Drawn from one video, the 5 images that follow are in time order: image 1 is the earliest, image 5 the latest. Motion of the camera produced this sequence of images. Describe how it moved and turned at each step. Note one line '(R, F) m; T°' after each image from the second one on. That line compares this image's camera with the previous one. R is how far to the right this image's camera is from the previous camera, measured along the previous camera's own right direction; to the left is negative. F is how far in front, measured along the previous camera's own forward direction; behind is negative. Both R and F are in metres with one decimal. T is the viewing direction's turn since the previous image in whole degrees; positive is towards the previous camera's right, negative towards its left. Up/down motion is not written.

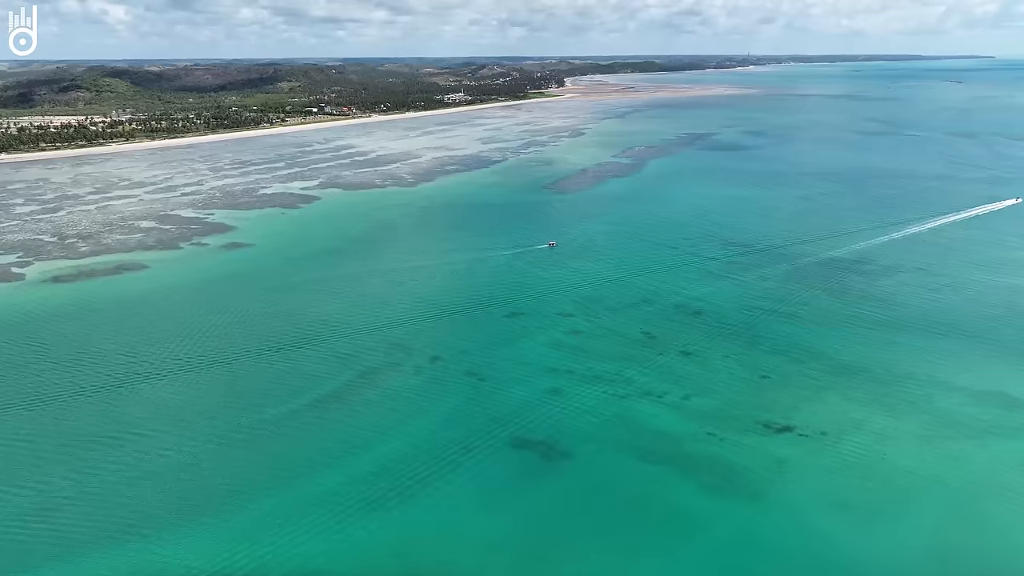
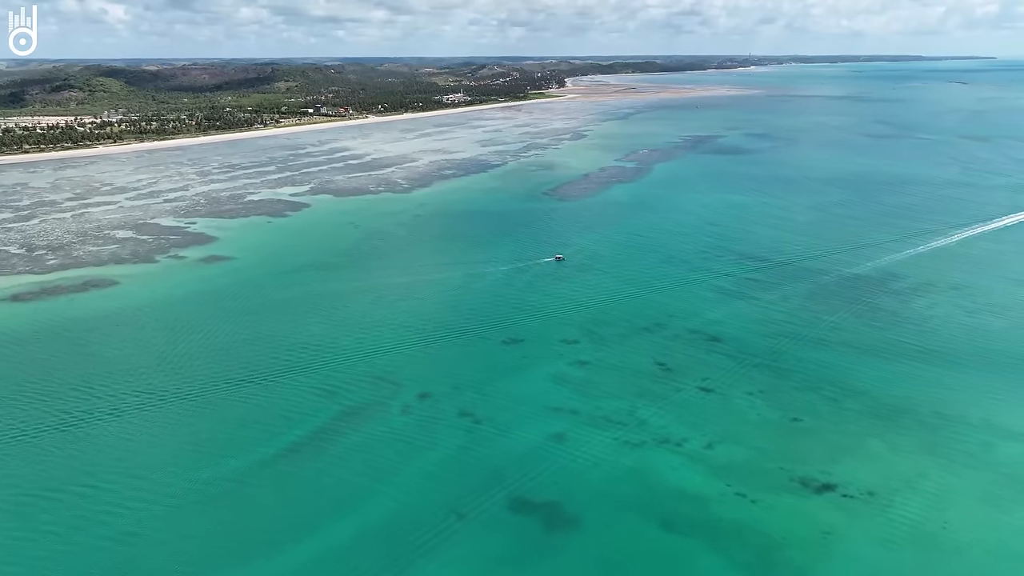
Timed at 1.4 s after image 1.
(0.0, +1.8) m; 0°
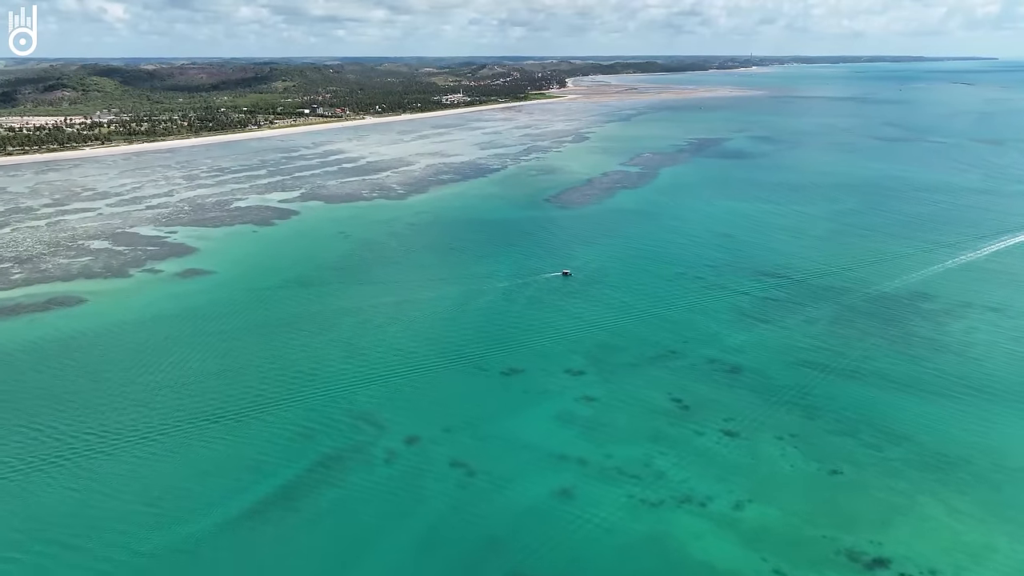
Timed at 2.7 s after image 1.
(0.0, +1.7) m; 0°
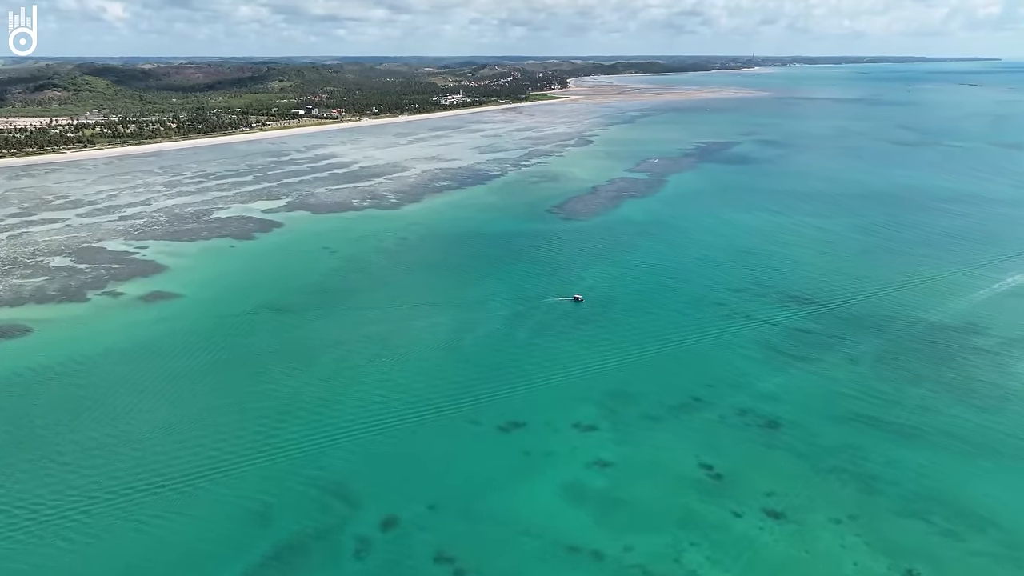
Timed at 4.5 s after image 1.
(0.0, +2.3) m; 0°
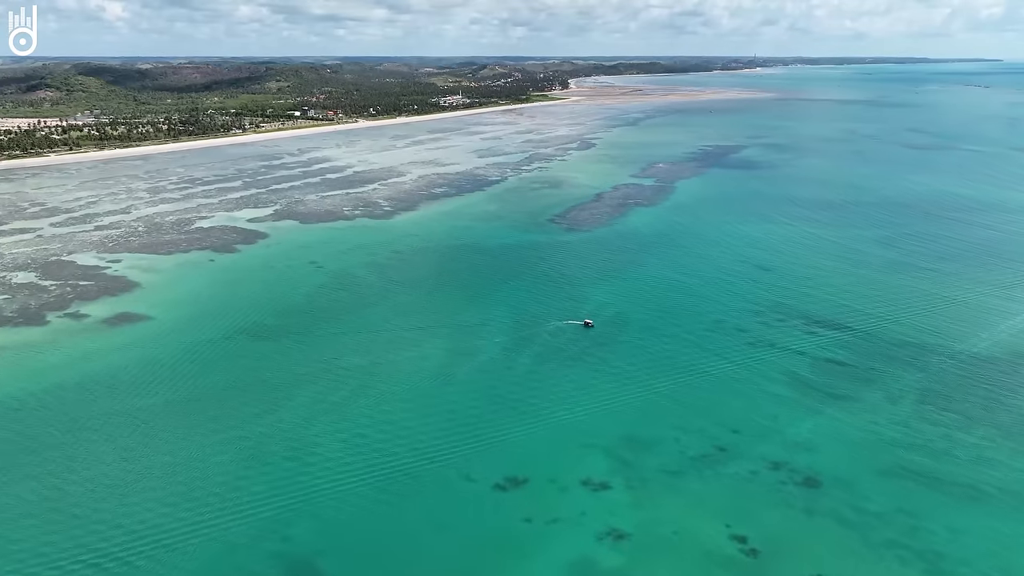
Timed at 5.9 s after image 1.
(0.0, +1.8) m; 0°
